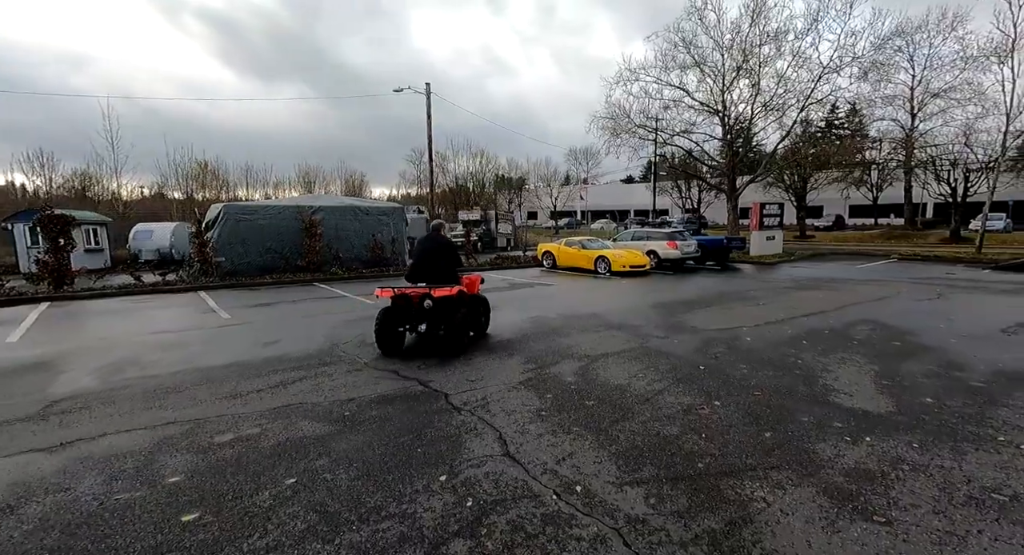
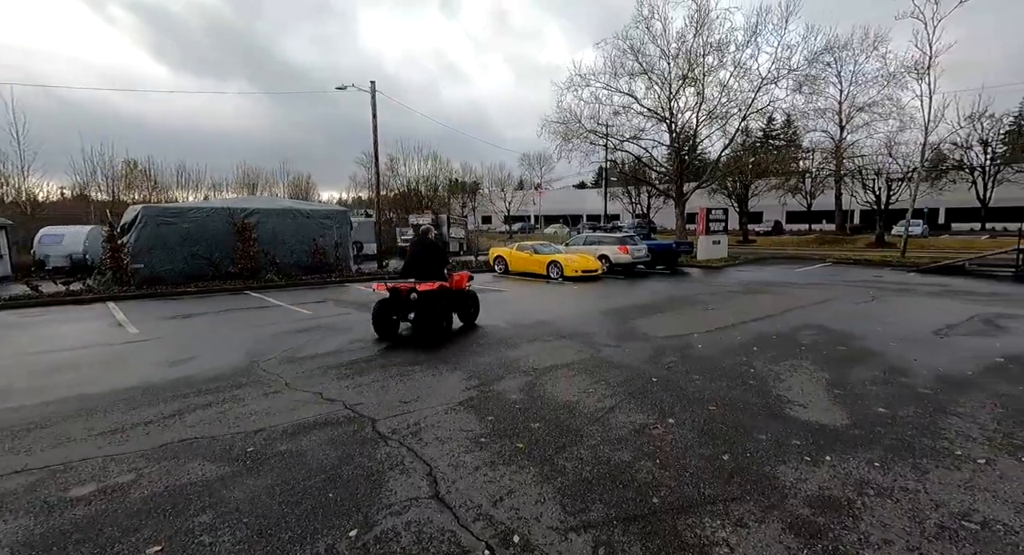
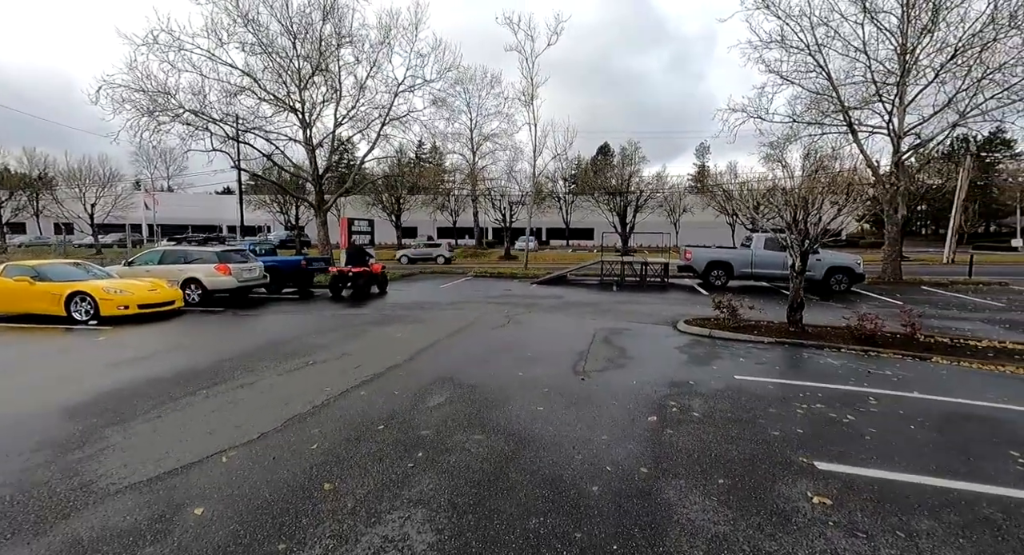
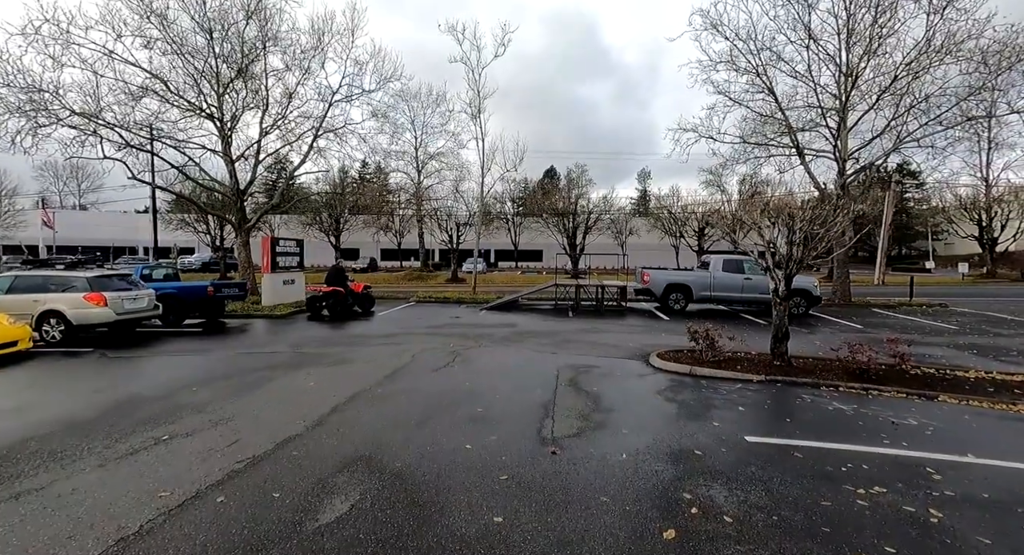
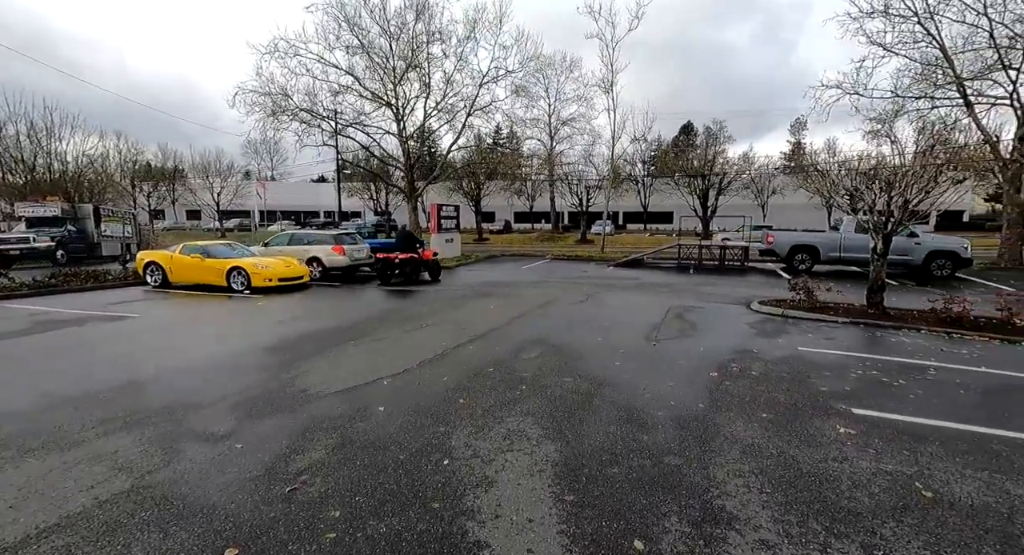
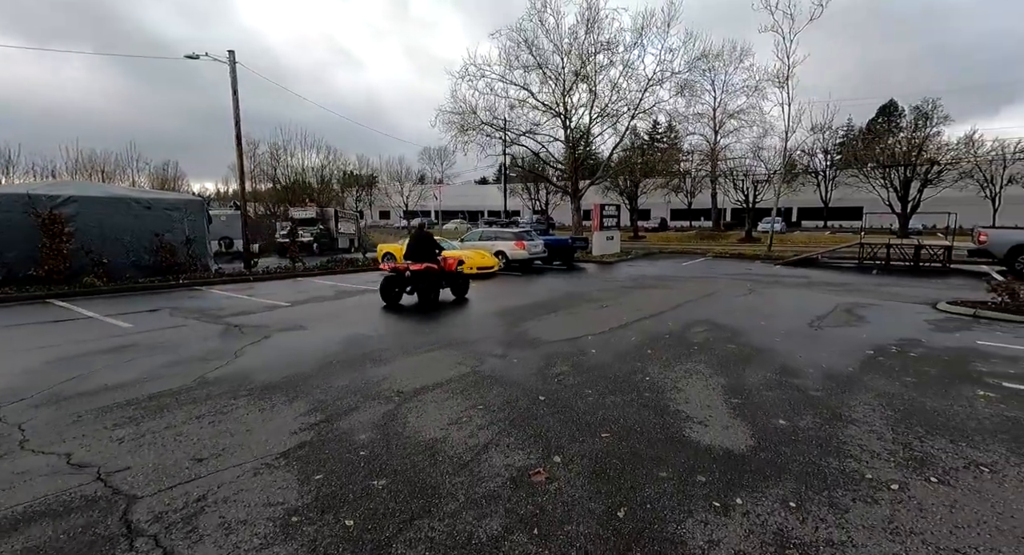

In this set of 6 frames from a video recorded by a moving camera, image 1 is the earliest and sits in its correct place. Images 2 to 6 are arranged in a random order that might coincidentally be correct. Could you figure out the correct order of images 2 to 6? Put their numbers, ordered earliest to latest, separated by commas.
2, 6, 5, 3, 4
